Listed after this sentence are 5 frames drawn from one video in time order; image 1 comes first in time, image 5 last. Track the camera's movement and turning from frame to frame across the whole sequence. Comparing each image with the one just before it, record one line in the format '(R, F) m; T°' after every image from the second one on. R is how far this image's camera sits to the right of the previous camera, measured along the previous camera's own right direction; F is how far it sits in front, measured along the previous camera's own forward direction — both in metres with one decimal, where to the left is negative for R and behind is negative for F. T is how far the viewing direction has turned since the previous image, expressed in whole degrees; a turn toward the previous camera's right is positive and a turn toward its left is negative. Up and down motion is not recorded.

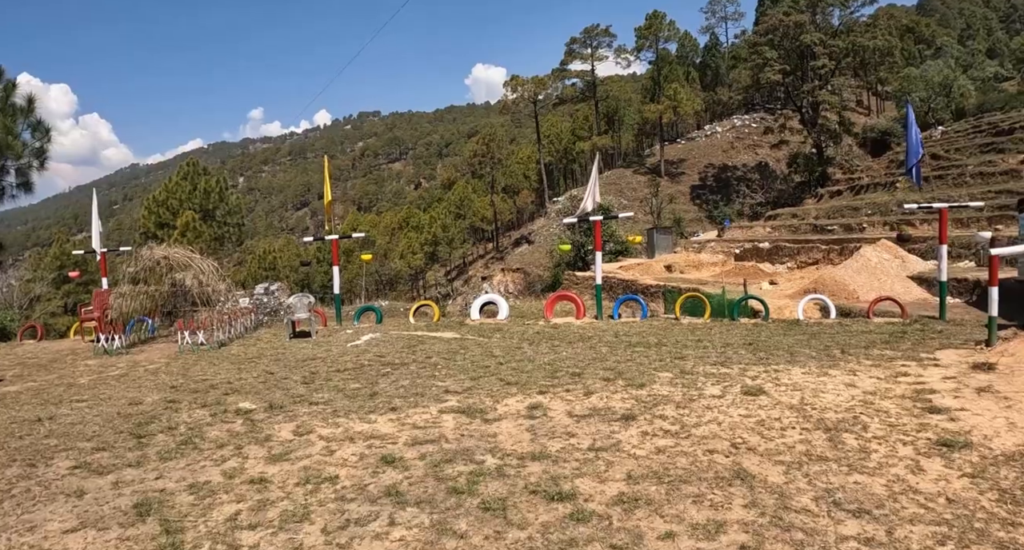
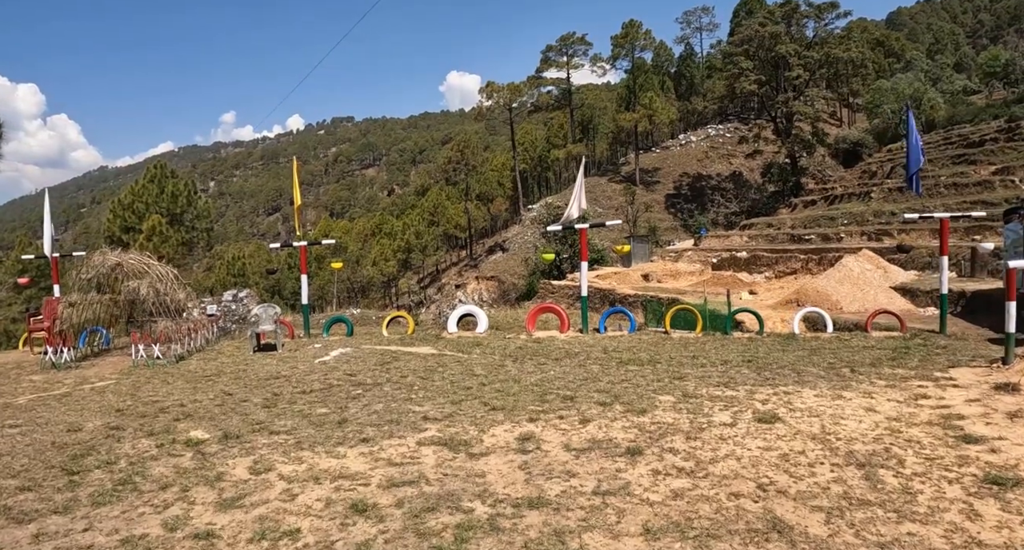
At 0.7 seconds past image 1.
(-0.1, +0.6) m; +2°
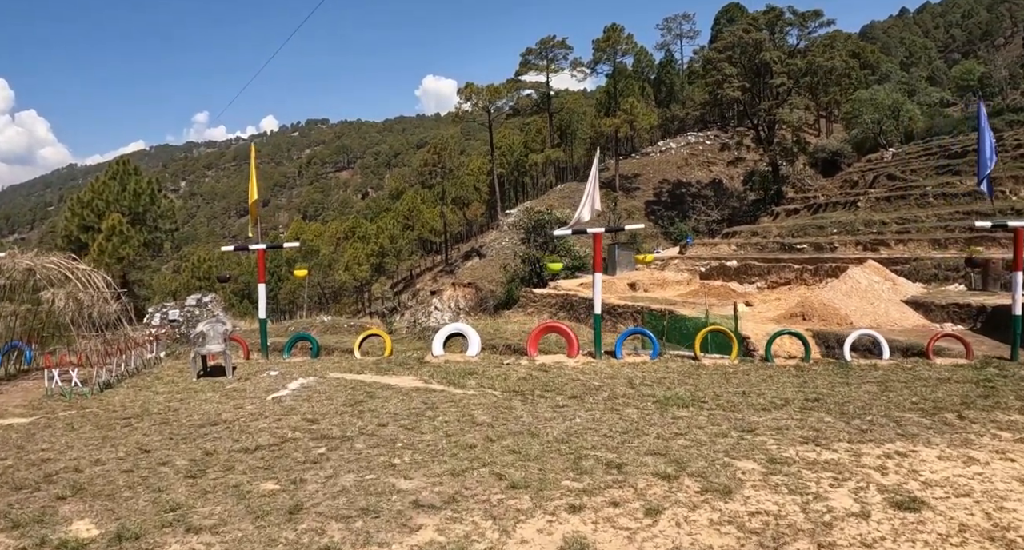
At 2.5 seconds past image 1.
(-0.3, +1.6) m; +2°
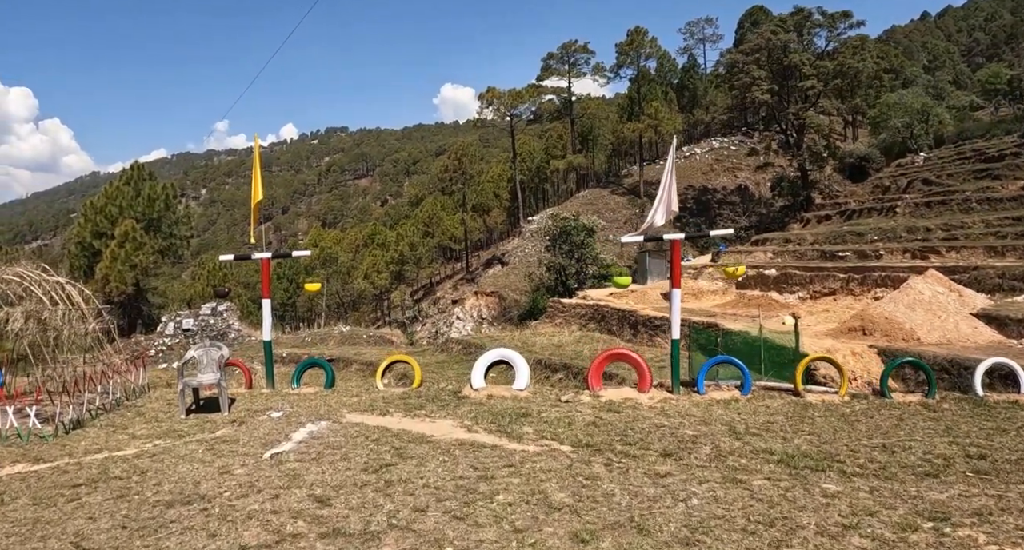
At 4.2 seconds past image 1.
(-0.4, +1.5) m; -1°
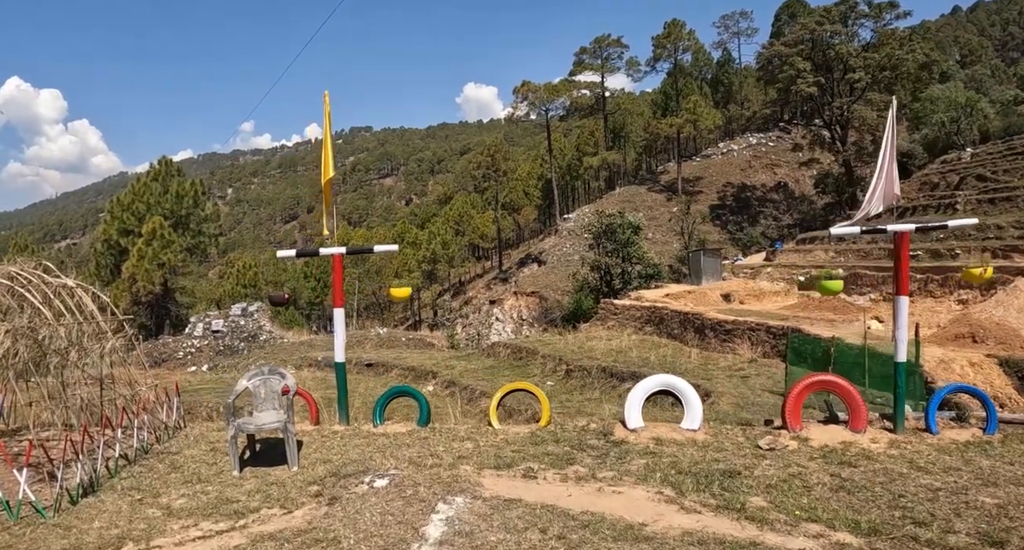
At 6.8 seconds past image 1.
(-1.0, +1.7) m; -2°
